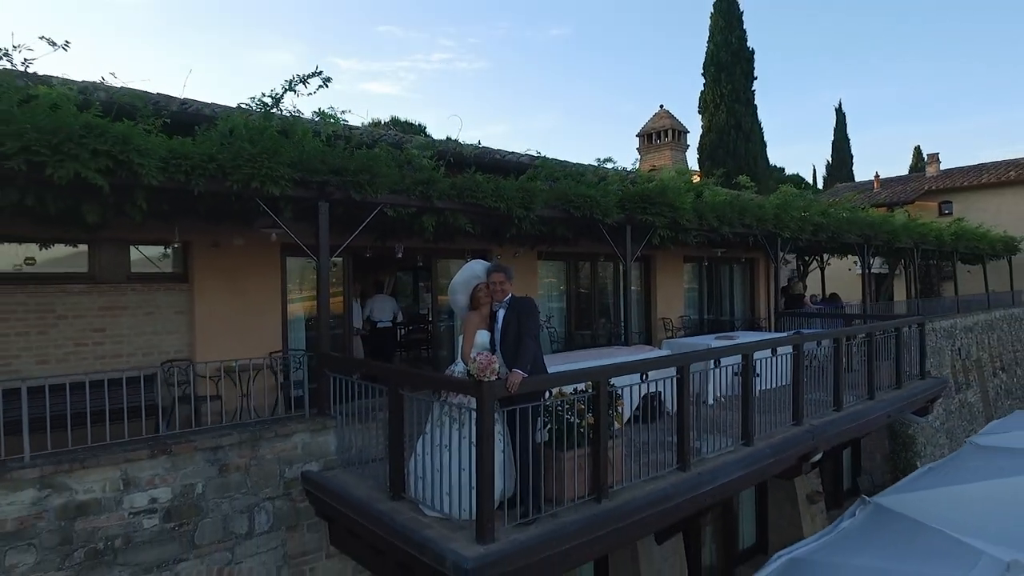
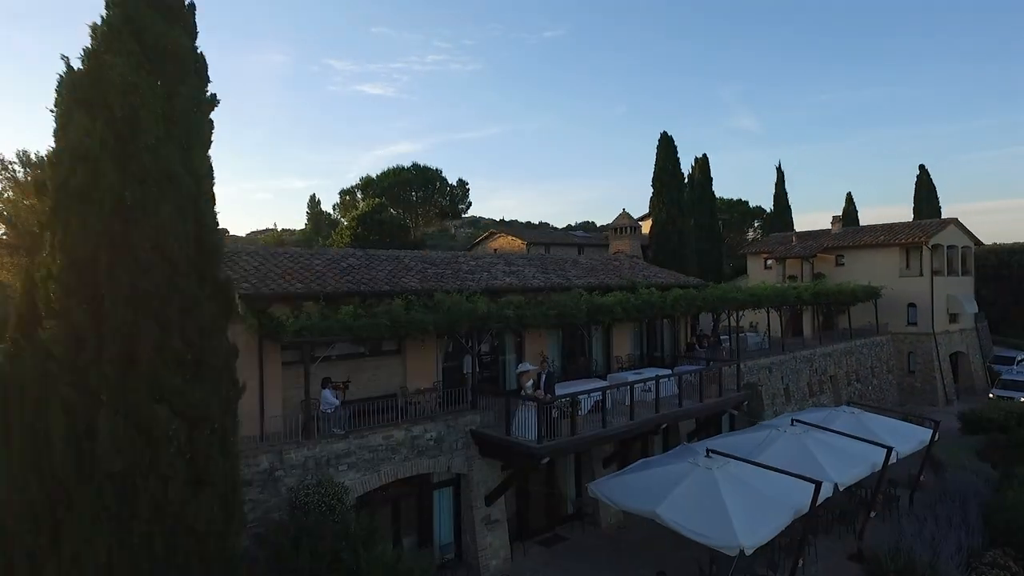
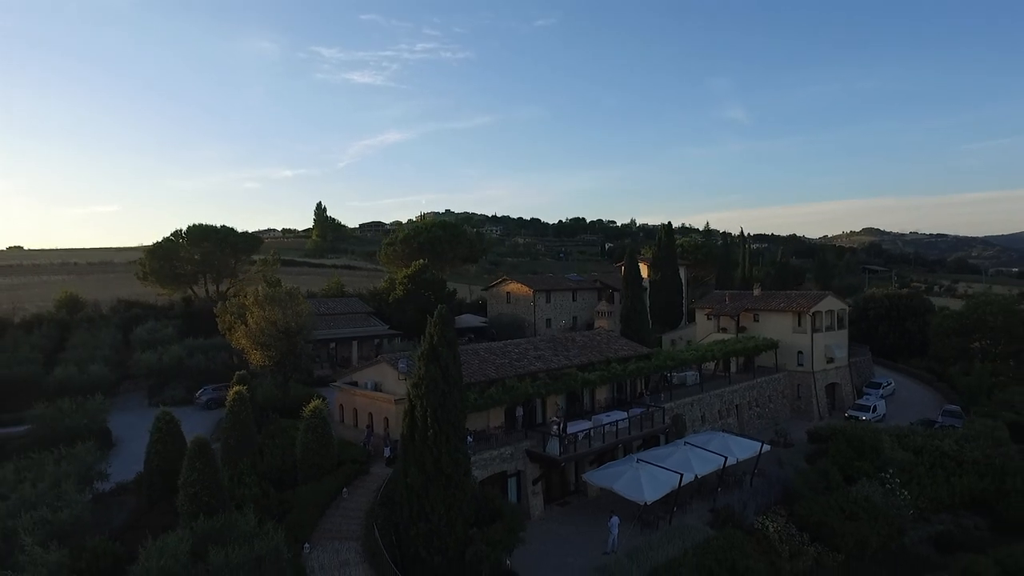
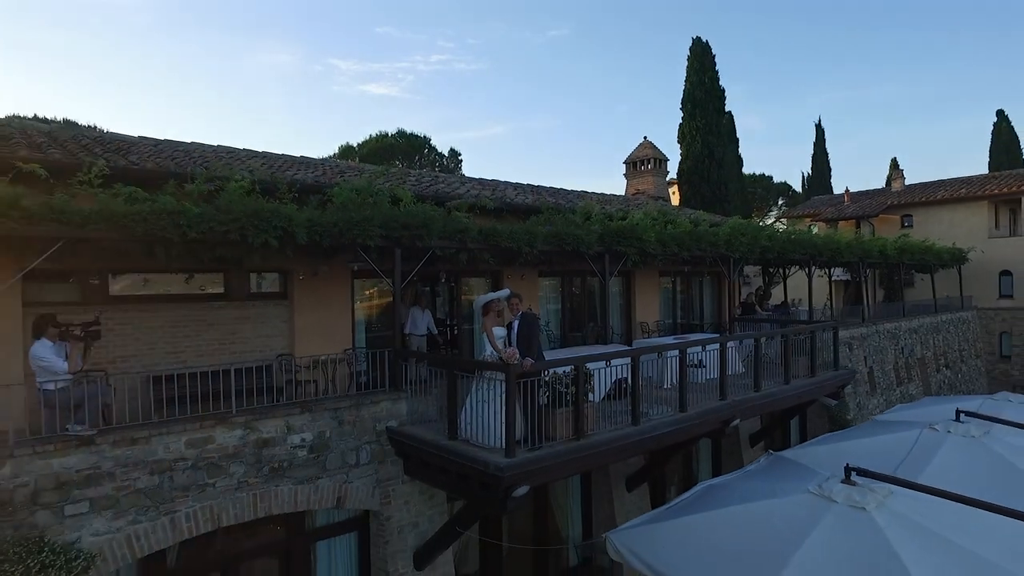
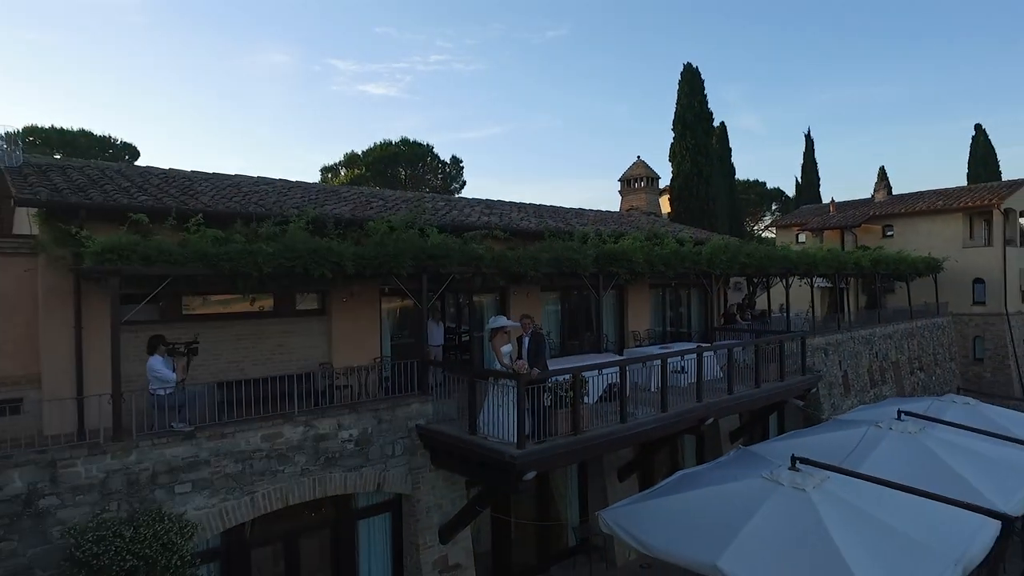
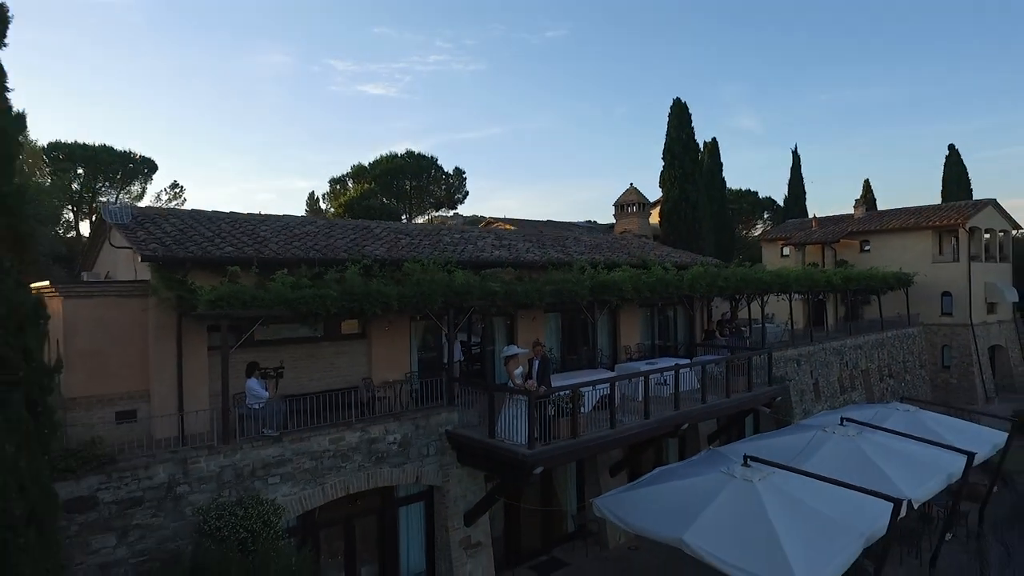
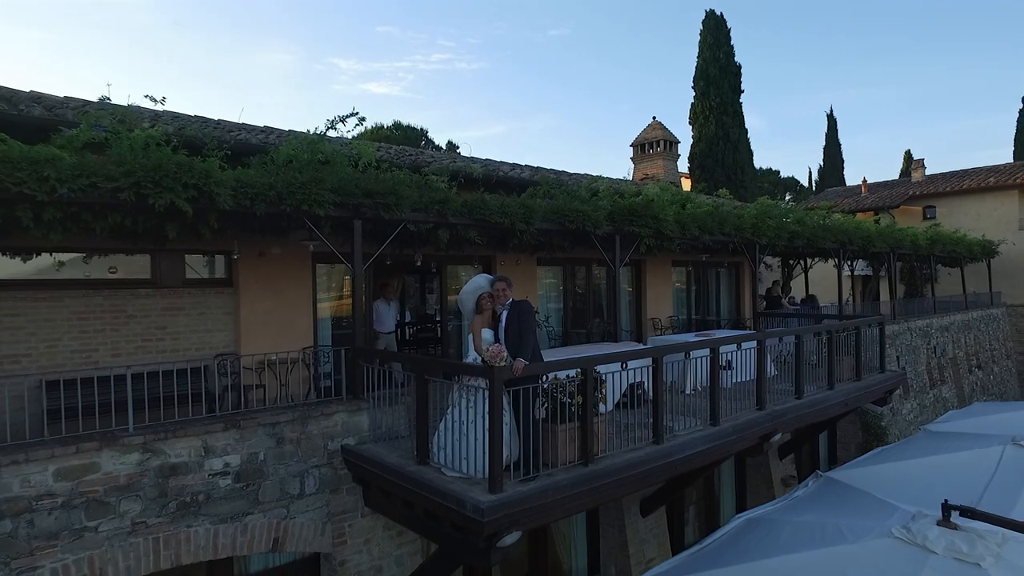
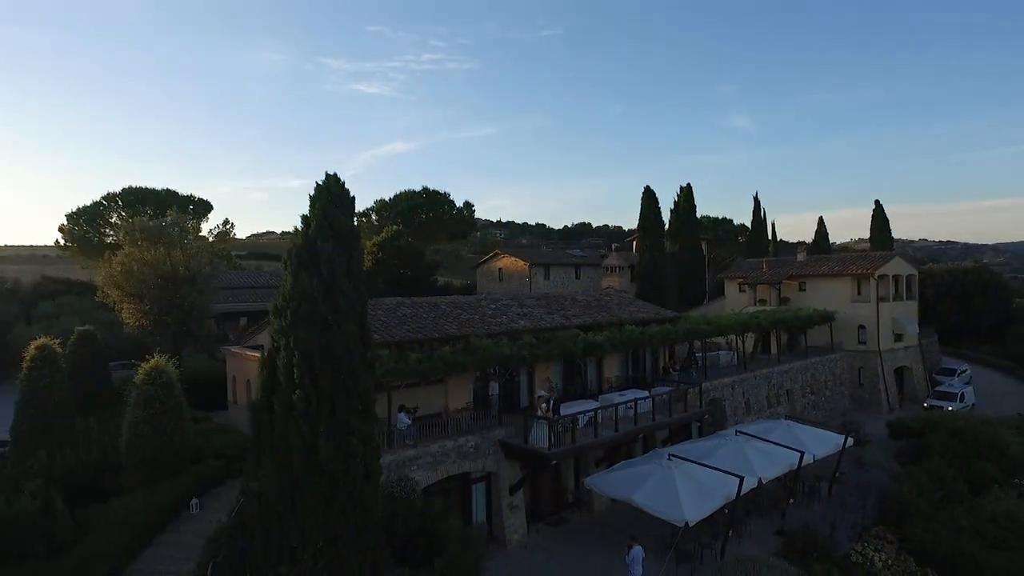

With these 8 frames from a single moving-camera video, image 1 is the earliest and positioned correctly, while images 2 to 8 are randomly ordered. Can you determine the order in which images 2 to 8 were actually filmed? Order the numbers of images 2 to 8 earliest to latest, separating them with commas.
7, 4, 5, 6, 2, 8, 3
